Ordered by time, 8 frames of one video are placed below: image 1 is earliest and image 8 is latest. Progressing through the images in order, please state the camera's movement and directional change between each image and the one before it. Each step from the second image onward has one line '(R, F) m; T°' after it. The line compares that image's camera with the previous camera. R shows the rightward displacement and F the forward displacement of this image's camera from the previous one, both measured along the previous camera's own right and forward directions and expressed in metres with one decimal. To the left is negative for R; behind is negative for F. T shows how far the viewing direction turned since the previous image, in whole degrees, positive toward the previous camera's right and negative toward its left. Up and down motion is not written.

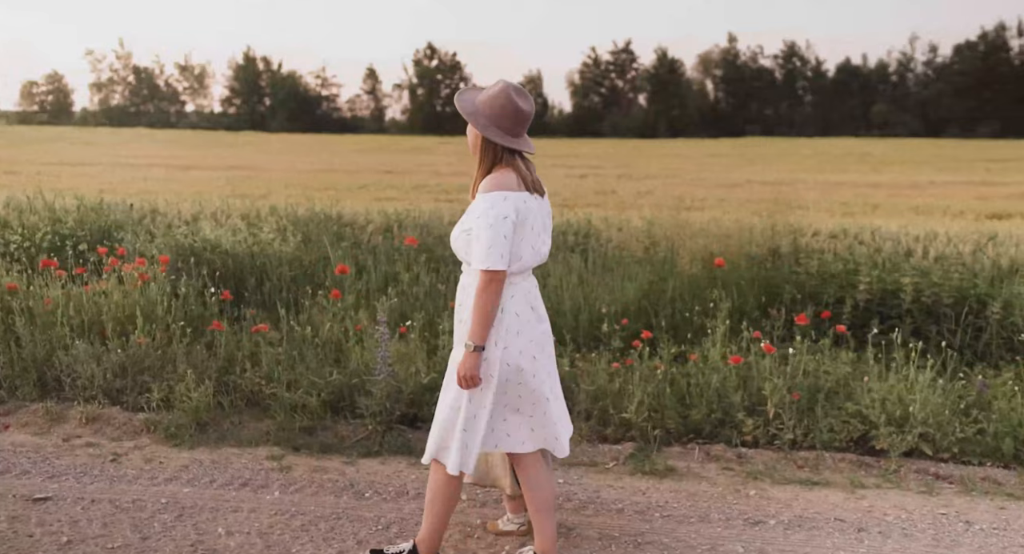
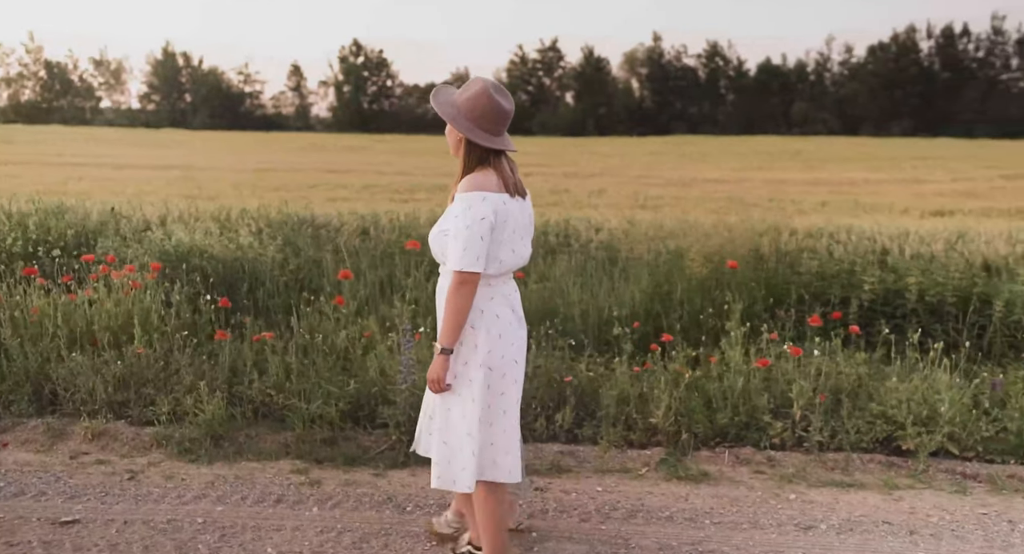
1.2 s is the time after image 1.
(-0.4, +0.1) m; +3°
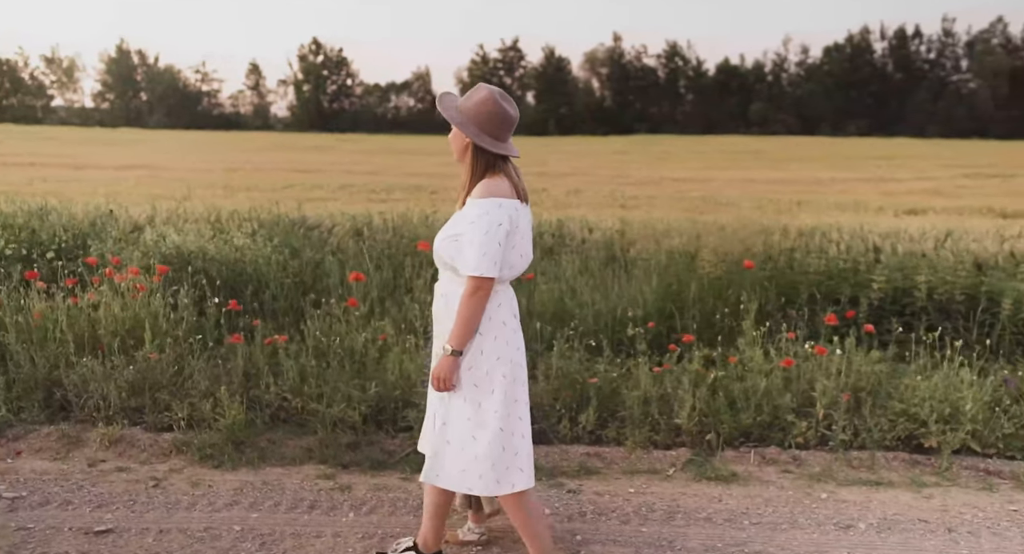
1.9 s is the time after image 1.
(-0.2, 0.0) m; +2°
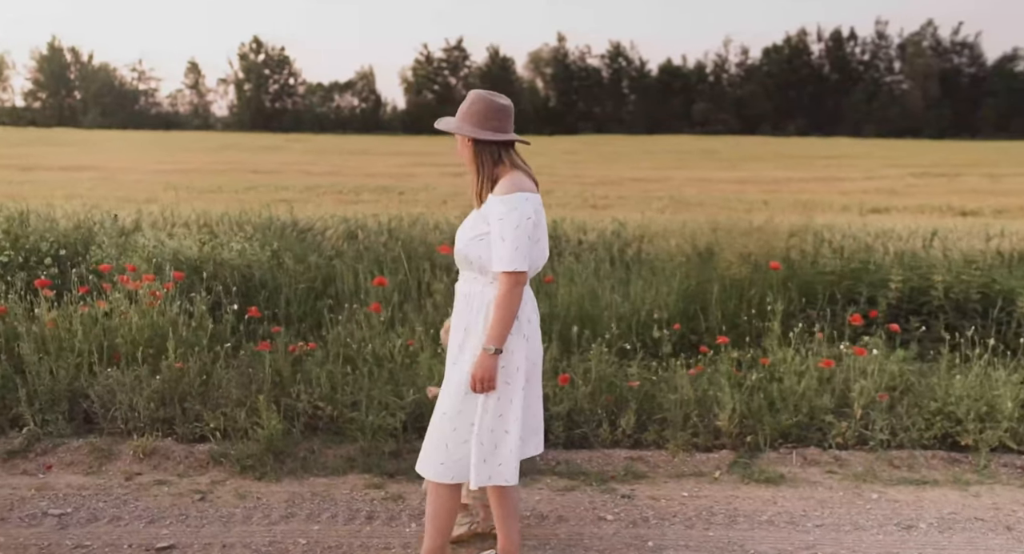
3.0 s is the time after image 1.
(-0.4, 0.0) m; +2°
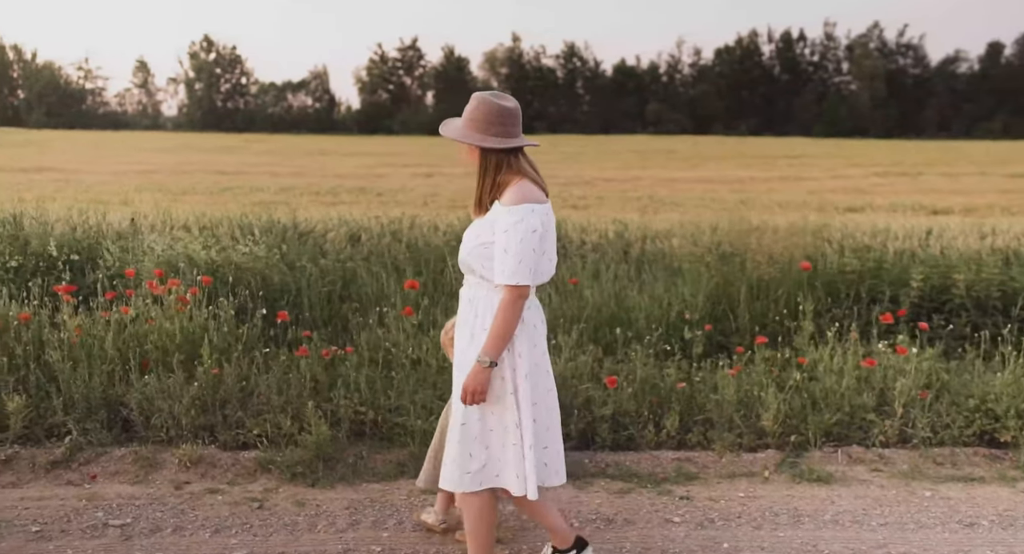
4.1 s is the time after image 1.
(-0.3, 0.0) m; +2°
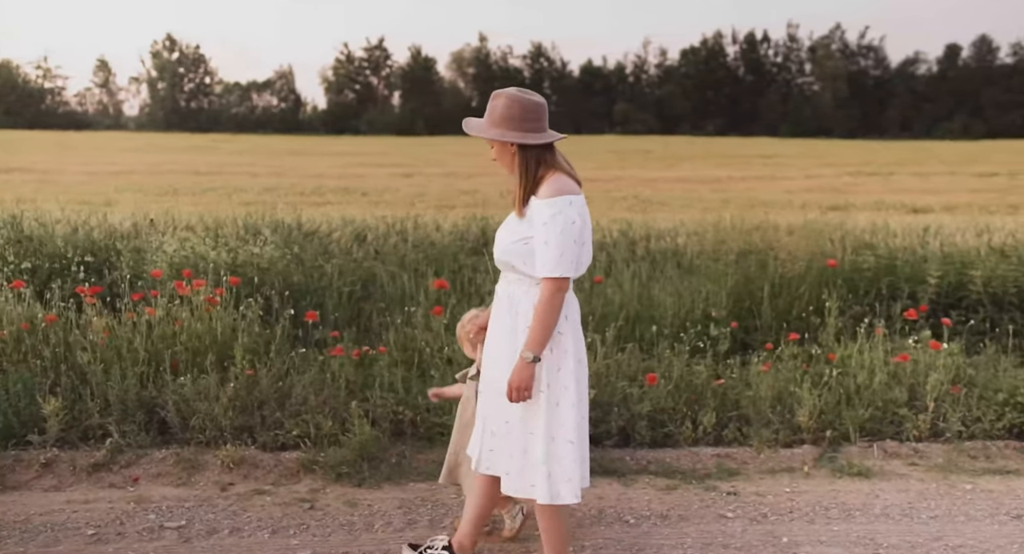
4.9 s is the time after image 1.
(-0.3, 0.0) m; +1°
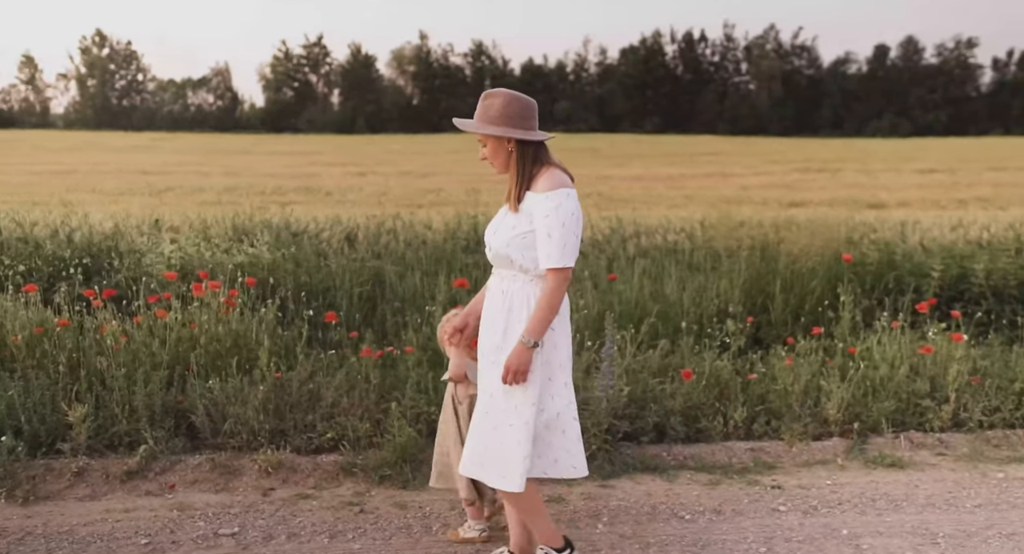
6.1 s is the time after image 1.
(-0.4, 0.0) m; +3°
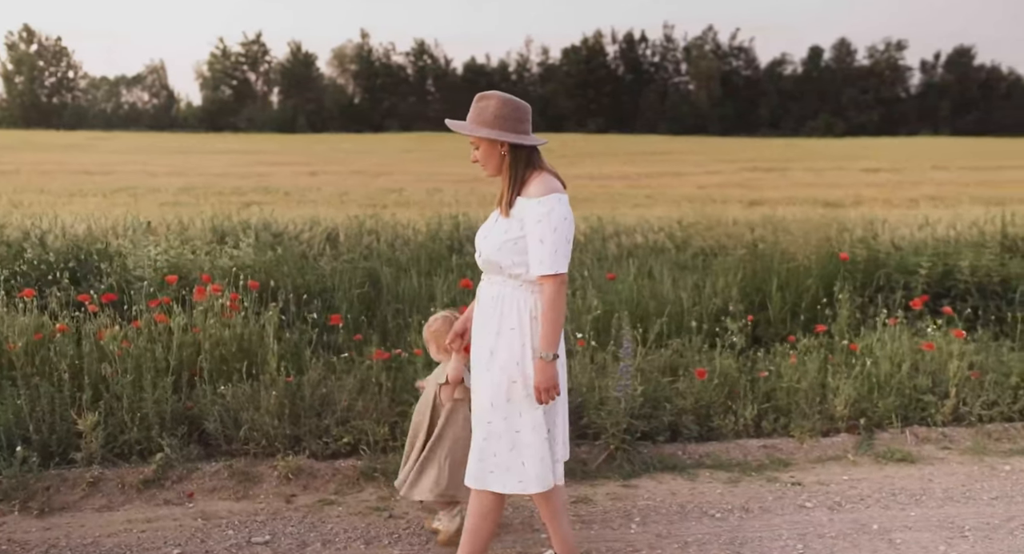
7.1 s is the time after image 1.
(-0.3, 0.0) m; +3°
